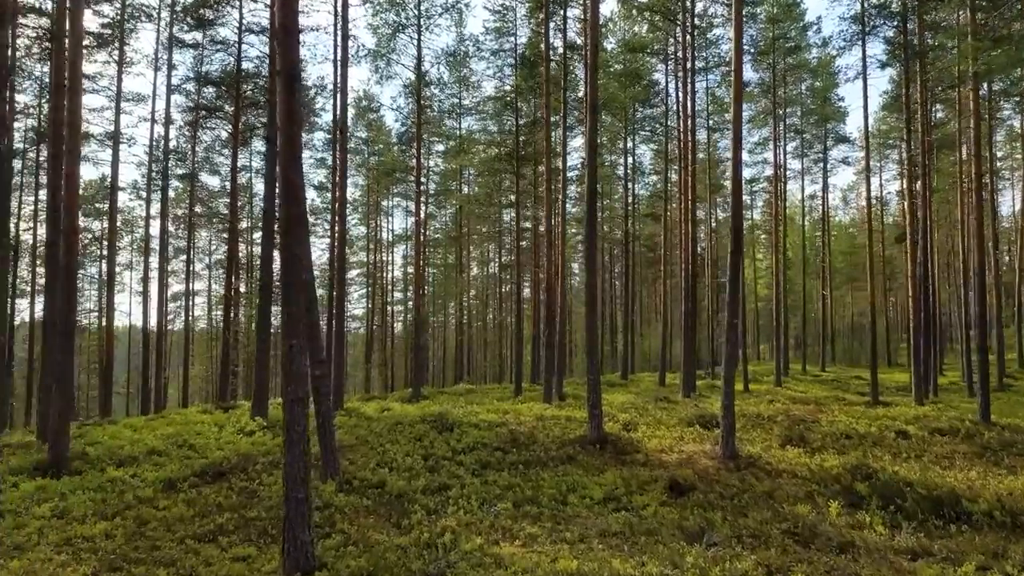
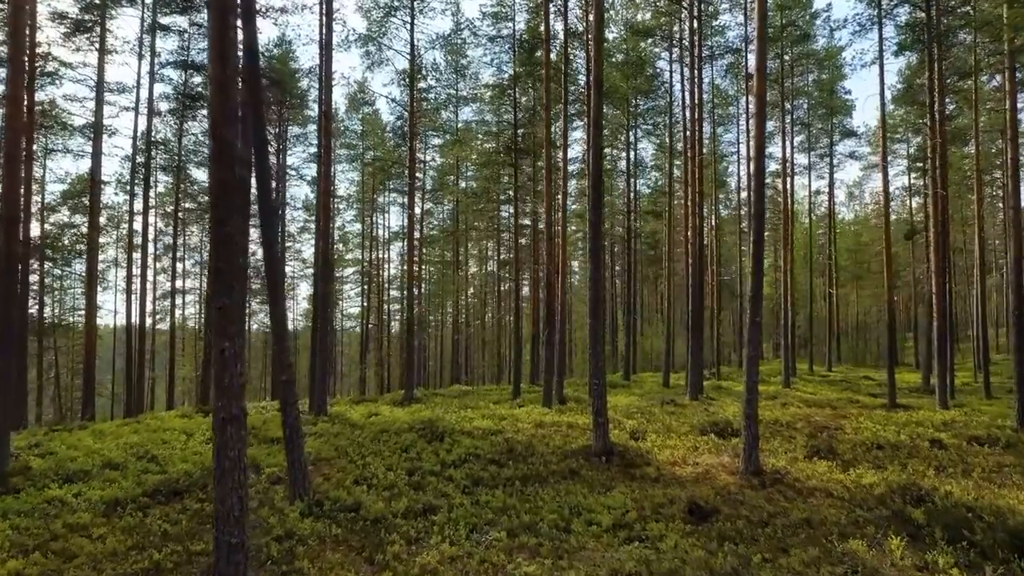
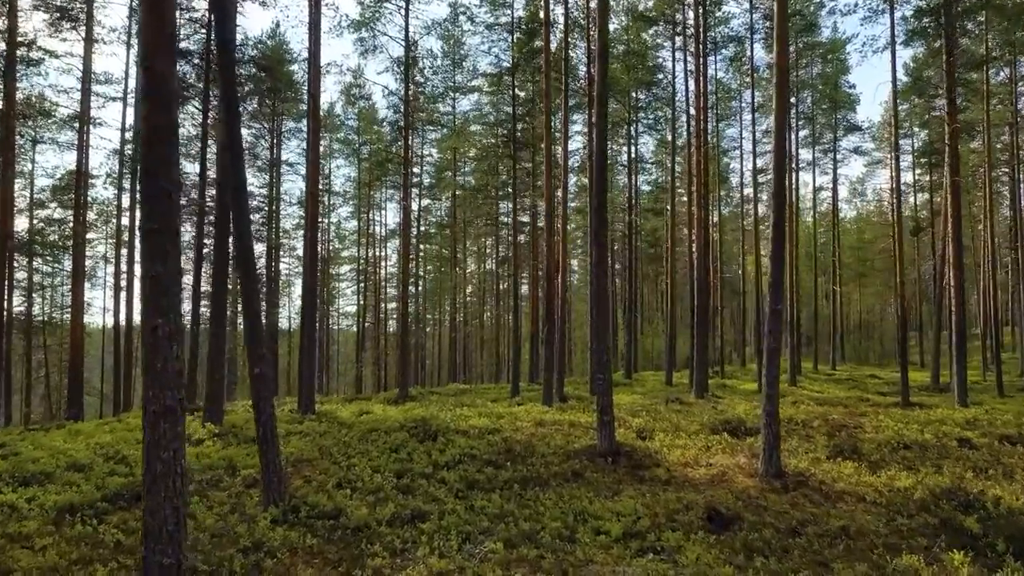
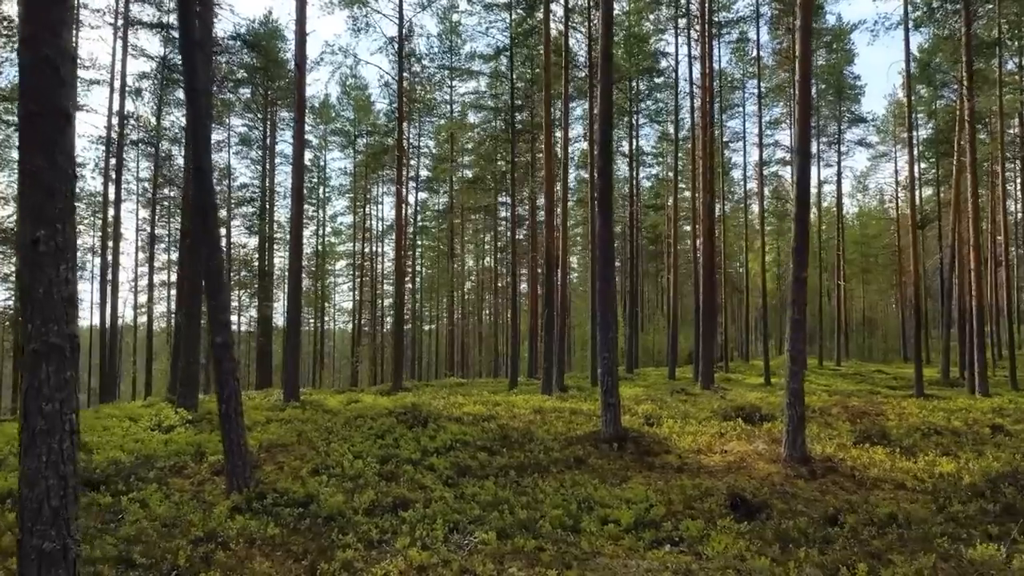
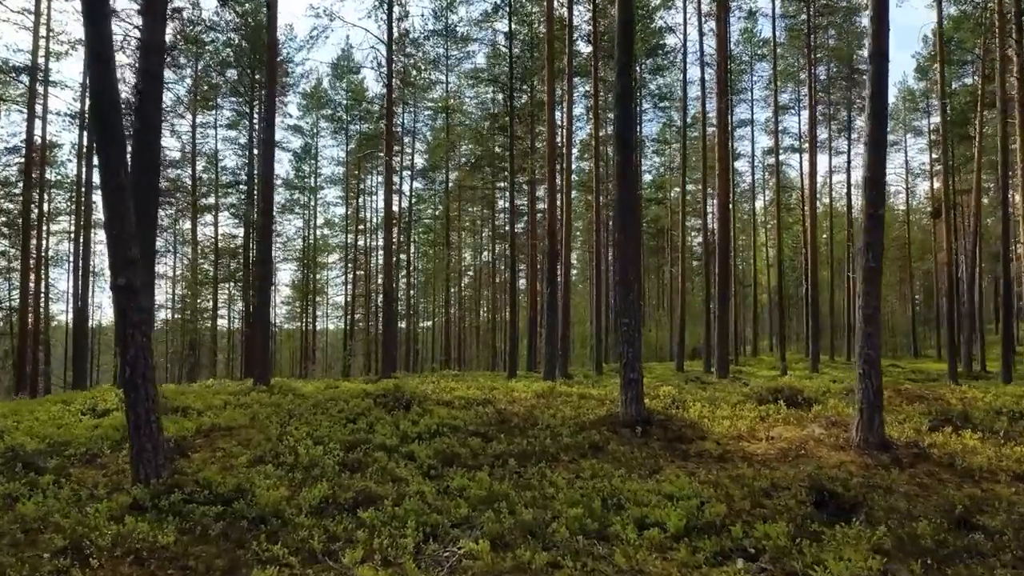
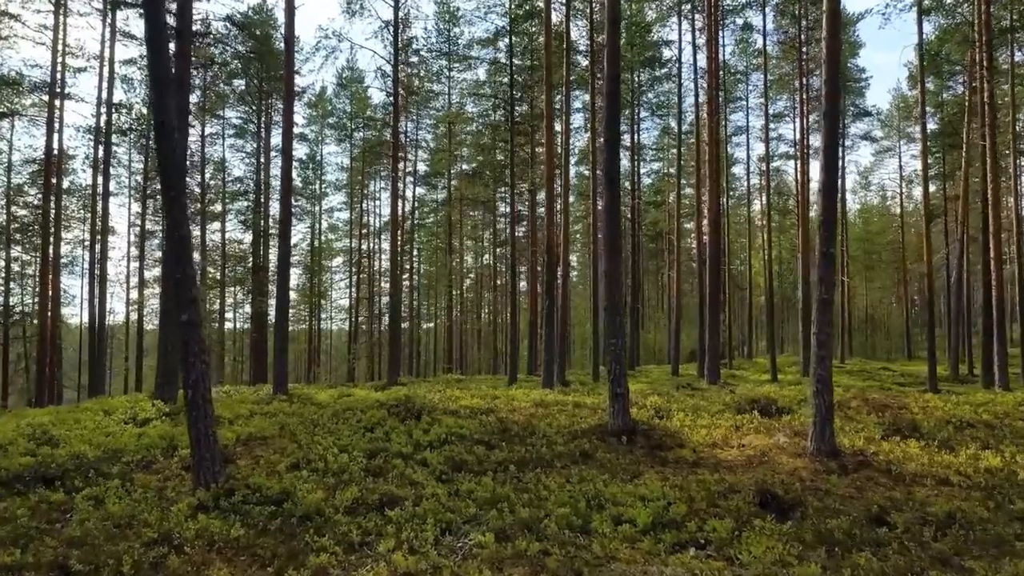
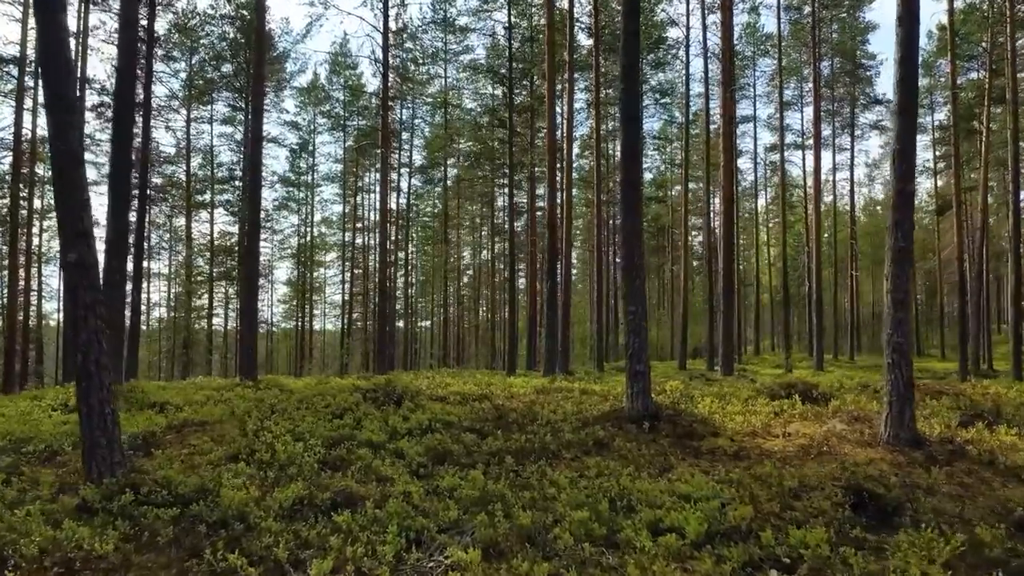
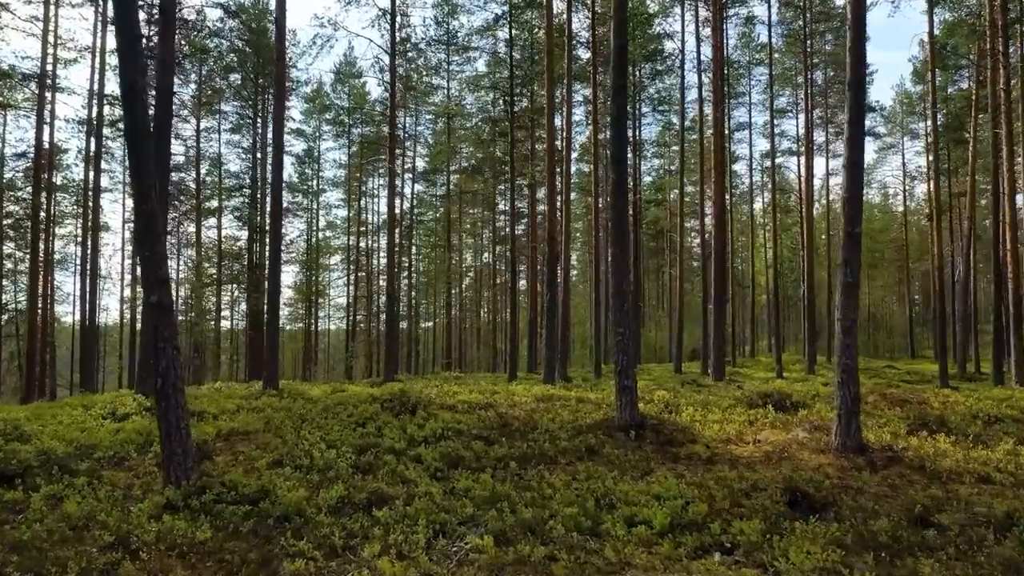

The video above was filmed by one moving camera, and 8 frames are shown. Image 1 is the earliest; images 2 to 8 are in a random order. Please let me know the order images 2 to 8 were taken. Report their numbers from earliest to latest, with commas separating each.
2, 3, 4, 6, 8, 5, 7
